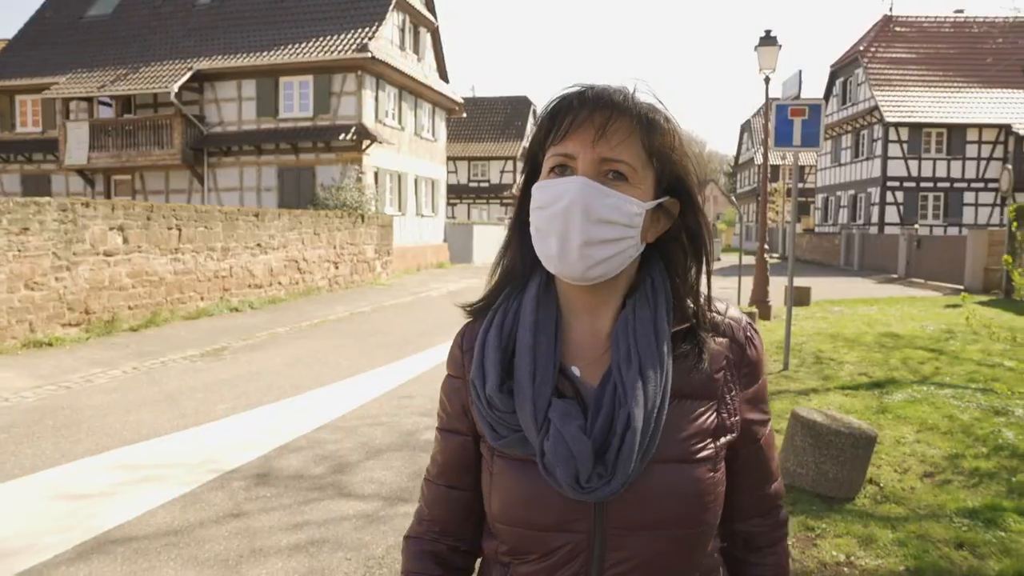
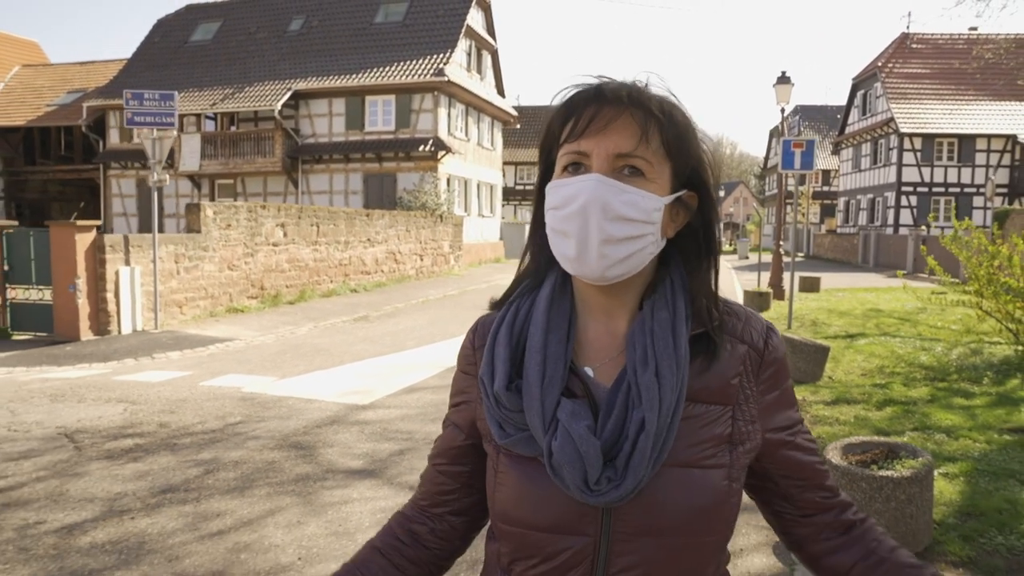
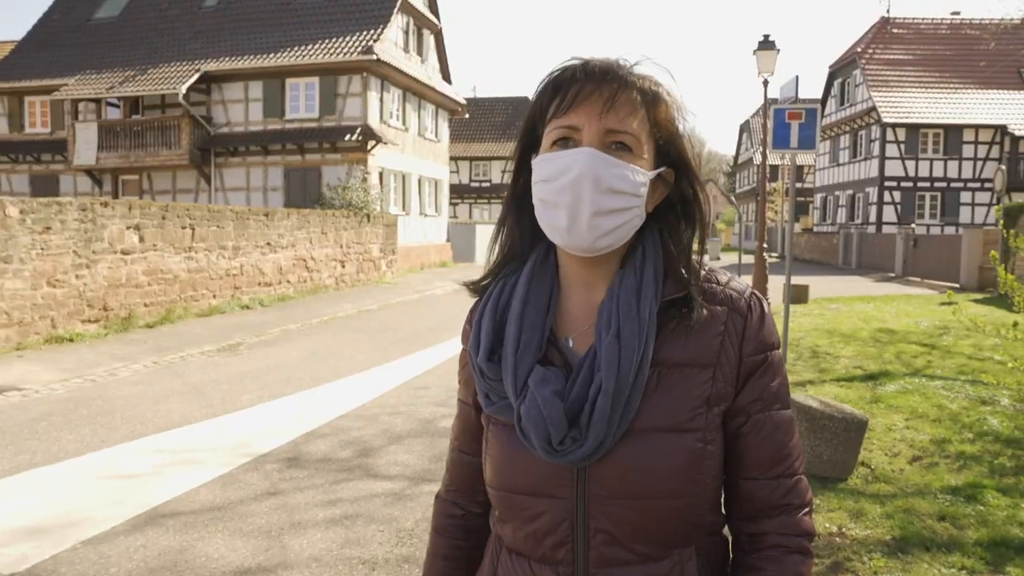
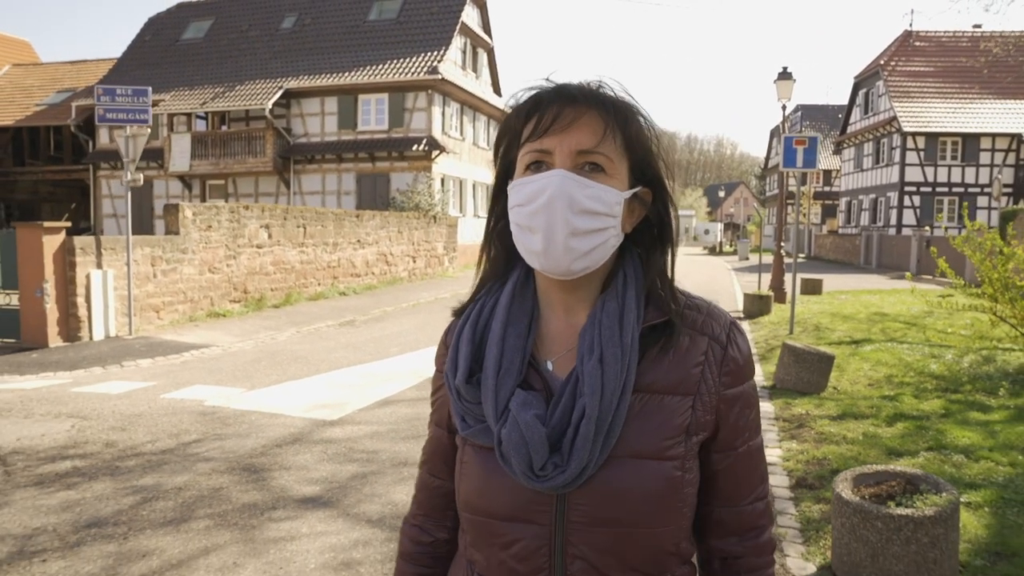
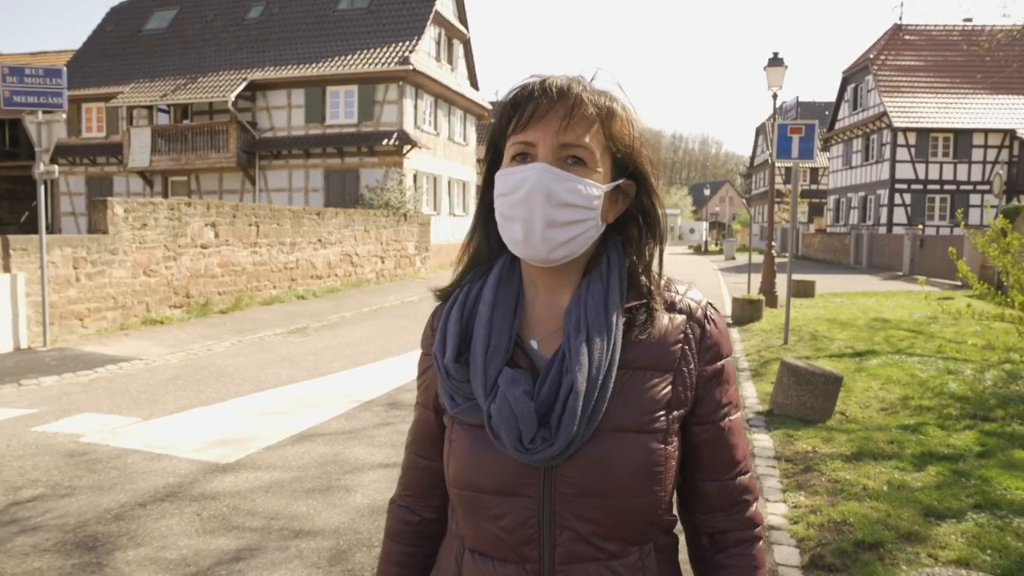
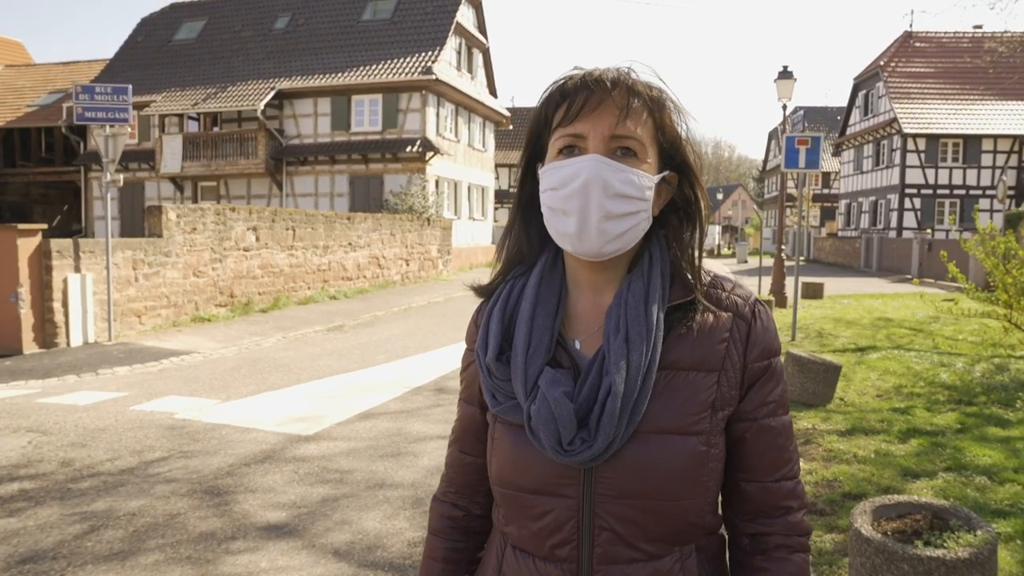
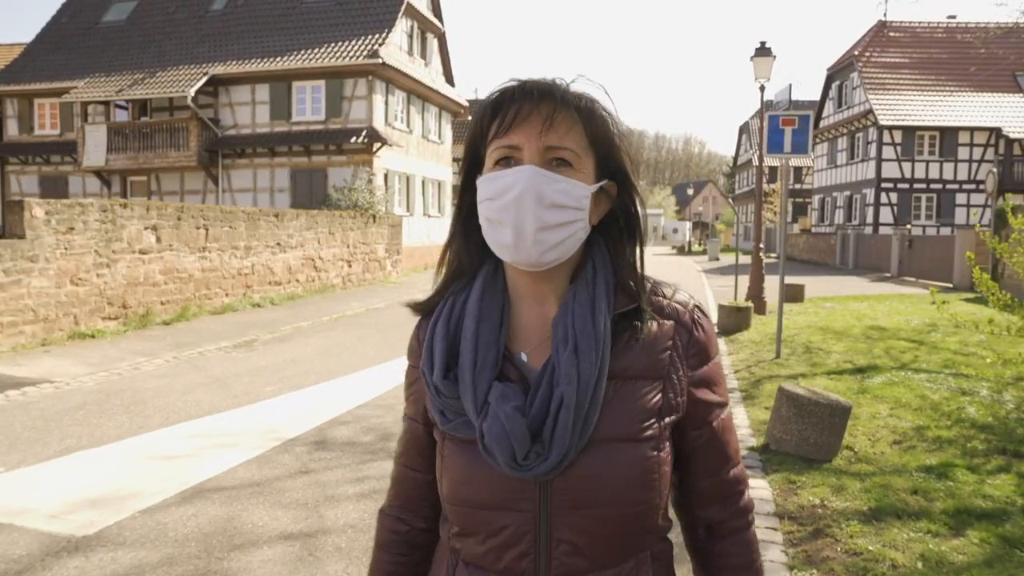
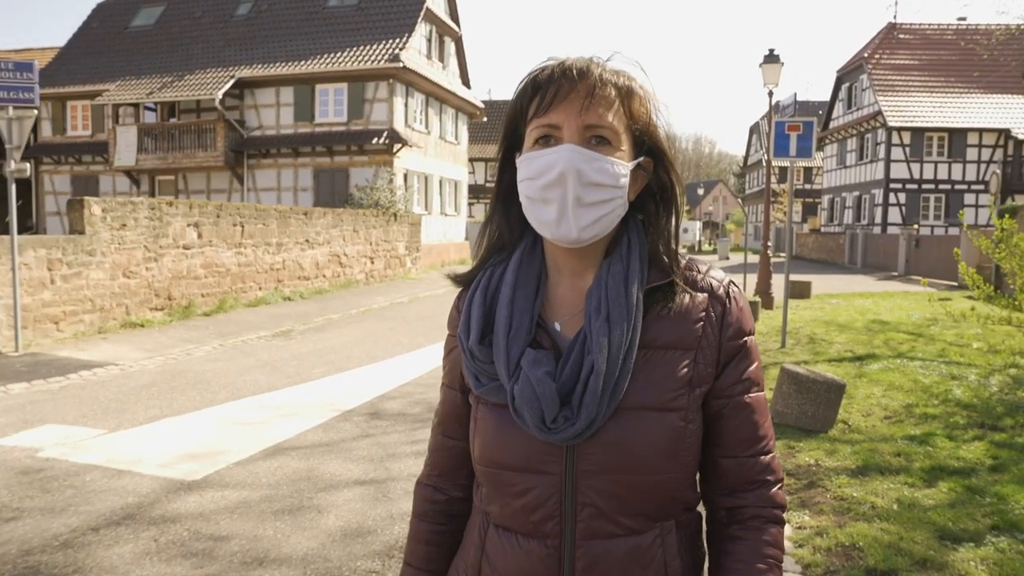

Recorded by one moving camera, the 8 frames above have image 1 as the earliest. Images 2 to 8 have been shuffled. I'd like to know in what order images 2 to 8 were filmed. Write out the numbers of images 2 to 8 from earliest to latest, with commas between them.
3, 7, 8, 5, 6, 4, 2
